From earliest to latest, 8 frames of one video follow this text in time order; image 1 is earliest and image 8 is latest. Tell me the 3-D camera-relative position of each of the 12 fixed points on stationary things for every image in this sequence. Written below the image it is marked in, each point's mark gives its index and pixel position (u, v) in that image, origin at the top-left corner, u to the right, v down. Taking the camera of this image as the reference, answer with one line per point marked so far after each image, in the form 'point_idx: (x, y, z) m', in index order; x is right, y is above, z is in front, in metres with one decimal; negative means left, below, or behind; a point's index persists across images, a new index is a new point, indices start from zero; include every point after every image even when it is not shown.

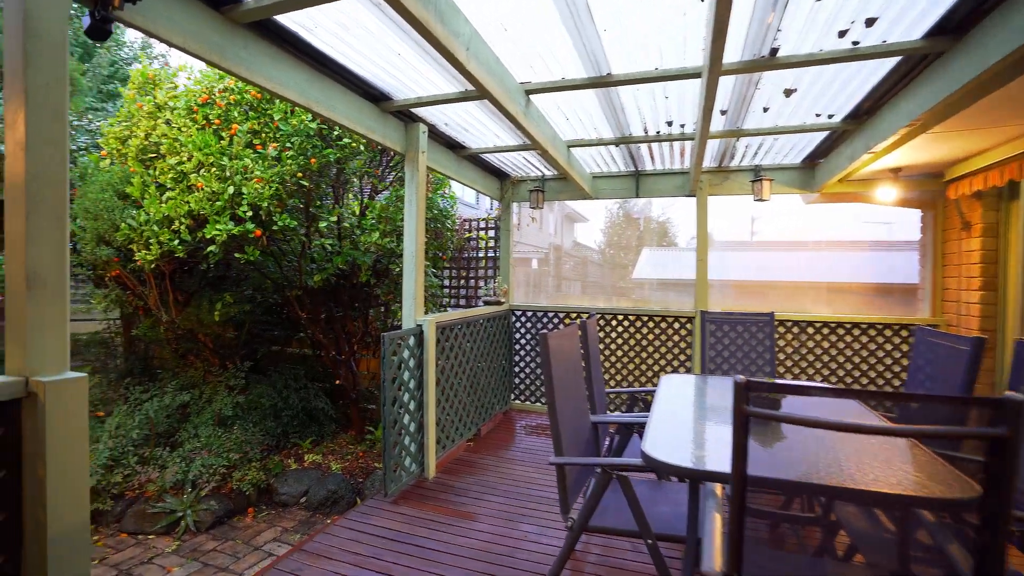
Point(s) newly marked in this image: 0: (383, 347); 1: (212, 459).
0: (-0.7, -0.3, +2.7) m
1: (-2.1, -1.2, +3.4) m
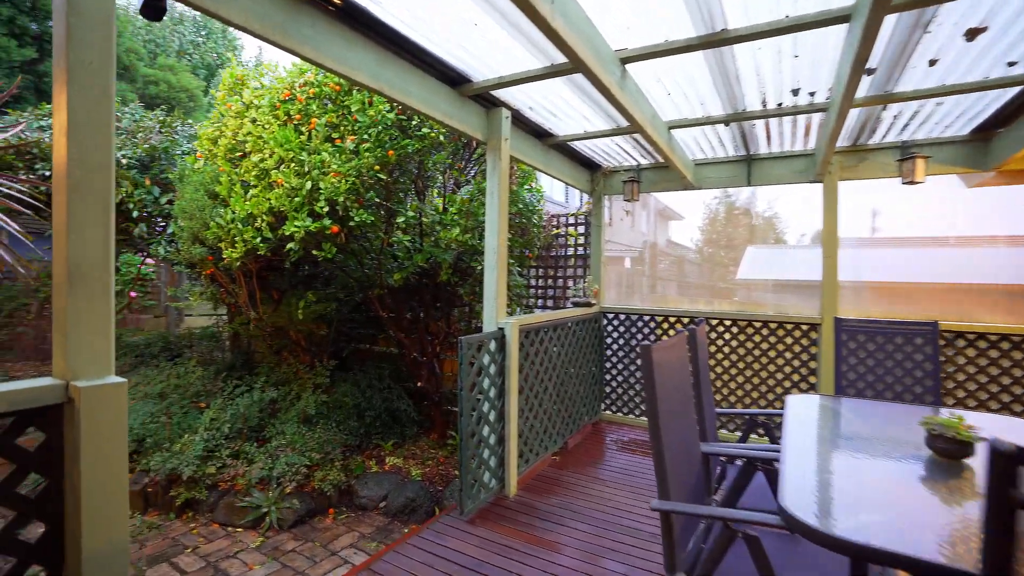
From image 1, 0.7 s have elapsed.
0: (-0.3, -0.3, +2.5) m
1: (-1.5, -1.2, +3.4) m
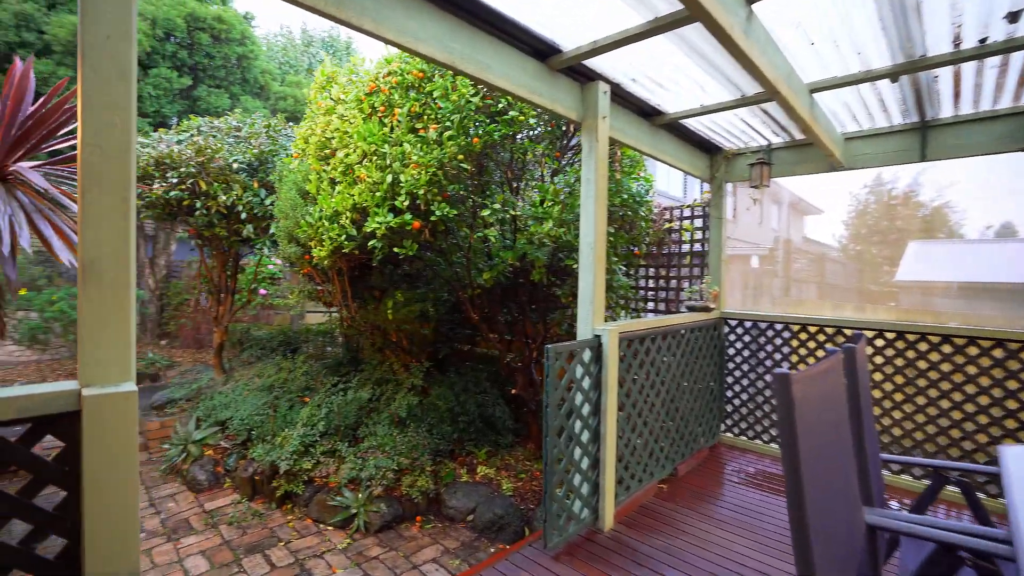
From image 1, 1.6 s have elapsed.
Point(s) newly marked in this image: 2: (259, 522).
0: (+0.1, -0.3, +2.2) m
1: (-0.9, -1.2, +3.4) m
2: (-1.6, -1.5, +3.2) m
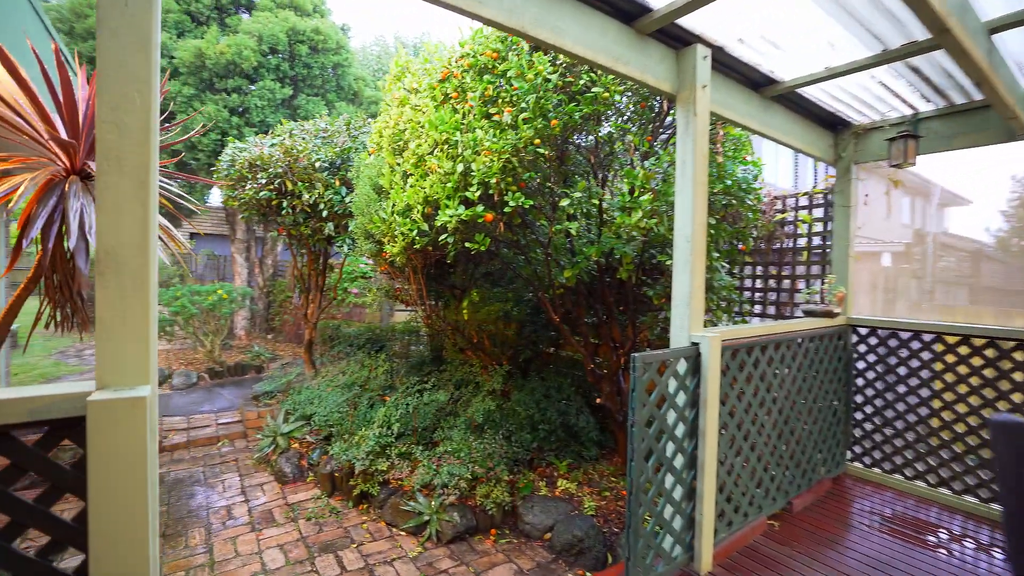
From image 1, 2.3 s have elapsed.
0: (+0.4, -0.3, +1.9) m
1: (-0.4, -1.2, +3.2) m
2: (-1.1, -1.5, +3.2) m
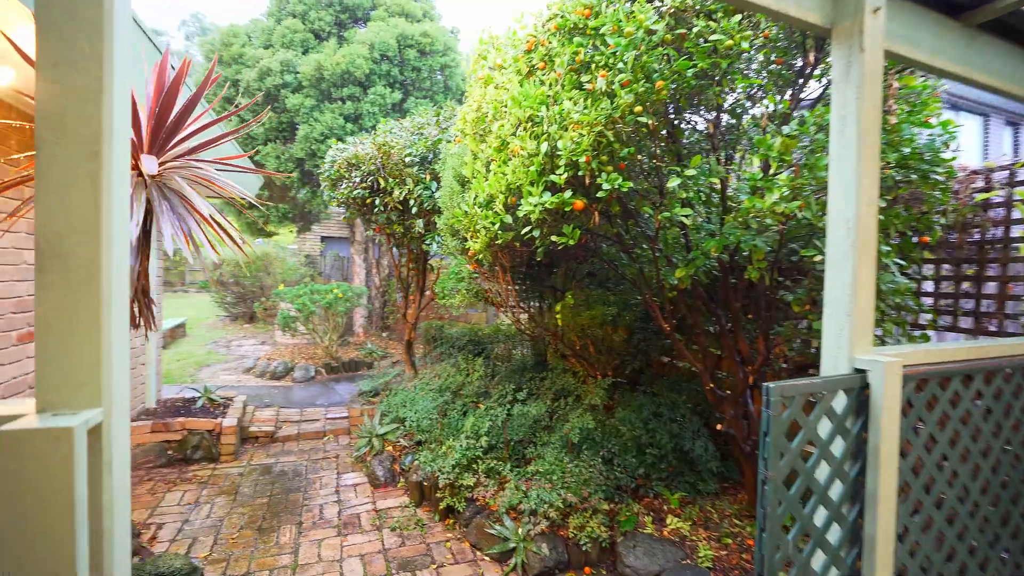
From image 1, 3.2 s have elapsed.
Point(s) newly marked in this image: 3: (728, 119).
0: (+0.7, -0.3, +1.3) m
1: (+0.2, -1.2, +2.8) m
2: (-0.6, -1.5, +3.0) m
3: (+1.0, +0.8, +2.2) m
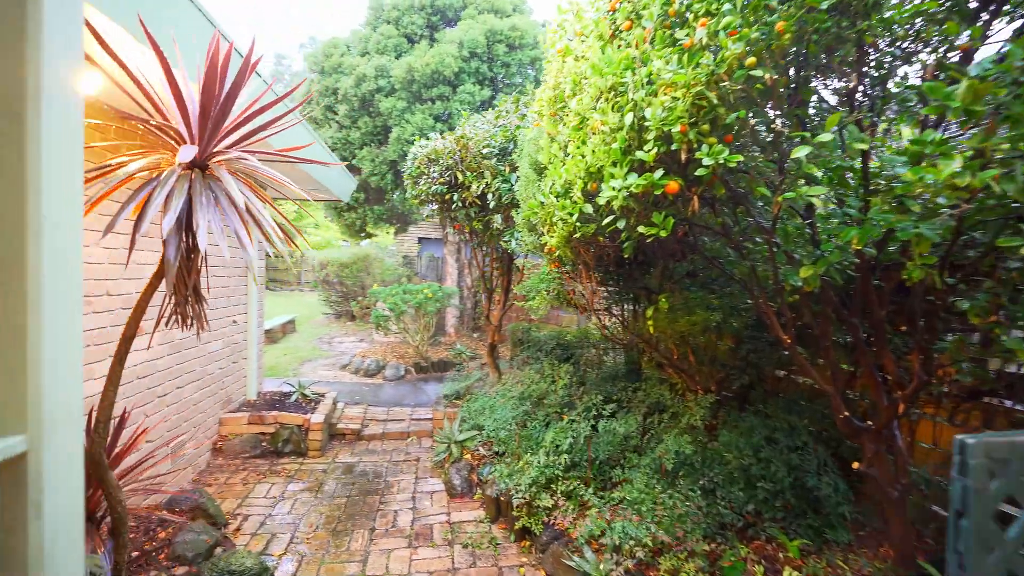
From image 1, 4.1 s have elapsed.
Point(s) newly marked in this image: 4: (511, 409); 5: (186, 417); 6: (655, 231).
0: (+0.8, -0.3, +0.9) m
1: (+0.6, -1.2, +2.5) m
2: (-0.1, -1.5, +2.8) m
3: (+1.3, +0.7, +1.7) m
4: (0.0, -0.9, +3.8) m
5: (-2.3, -0.9, +3.6) m
6: (+0.5, +0.2, +1.6) m
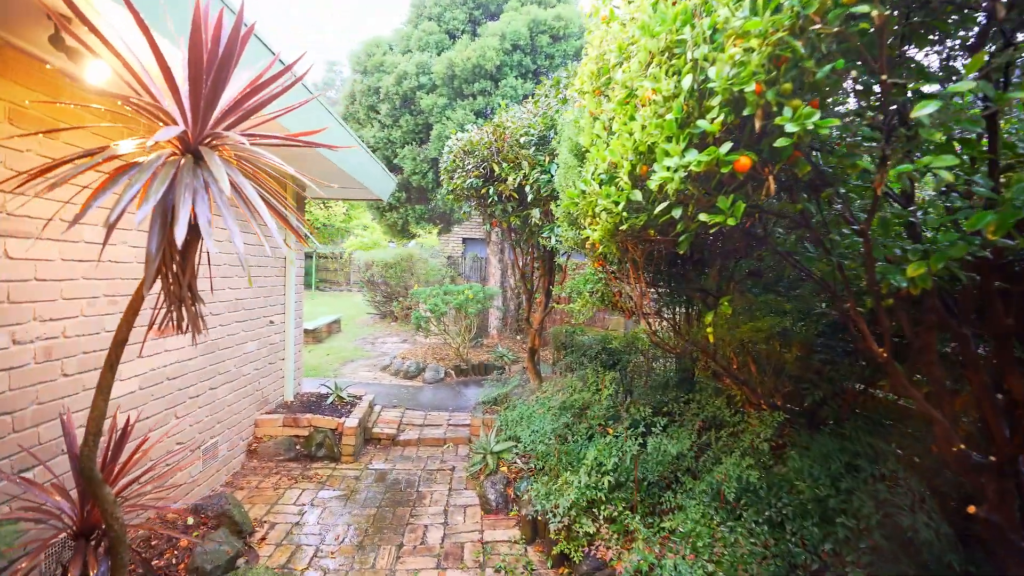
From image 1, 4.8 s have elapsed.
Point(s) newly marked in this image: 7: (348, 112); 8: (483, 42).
0: (+0.8, -0.3, +0.6) m
1: (+0.8, -1.2, +2.1) m
2: (+0.1, -1.5, +2.5) m
3: (+1.3, +0.7, +1.3) m
4: (+0.3, -0.9, +3.5) m
5: (-2.1, -0.9, +3.5) m
6: (+0.6, +0.2, +1.3) m
7: (-2.4, +2.6, +7.2) m
8: (-0.4, +3.1, +6.1) m
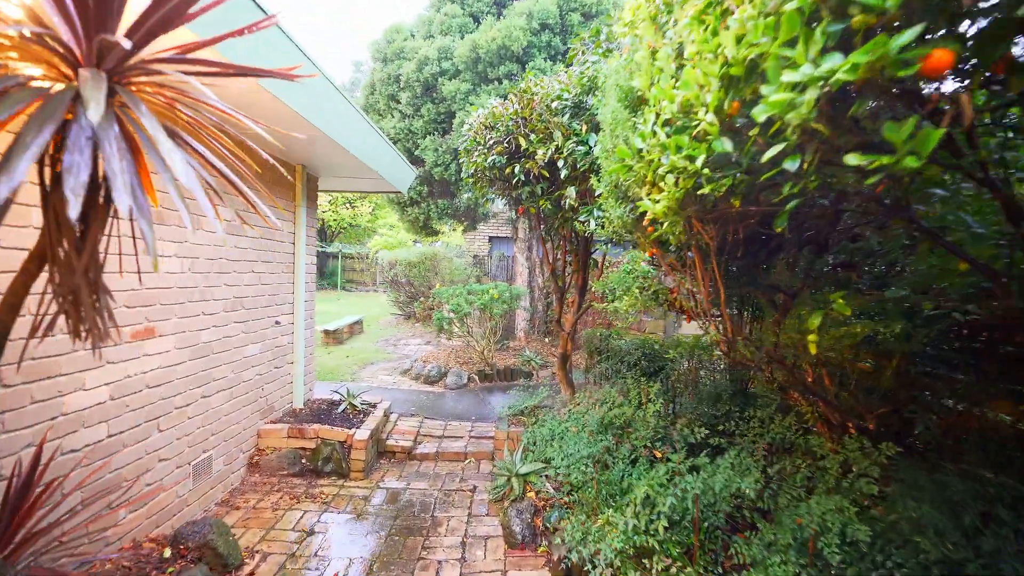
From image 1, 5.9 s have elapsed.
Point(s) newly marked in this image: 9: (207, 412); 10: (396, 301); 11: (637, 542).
0: (+0.8, -0.3, +0.1) m
1: (+0.9, -1.2, +1.6) m
2: (+0.2, -1.5, +2.0) m
3: (+1.4, +0.8, +0.8) m
4: (+0.4, -0.9, +3.0) m
5: (-1.9, -0.9, +3.1) m
6: (+0.6, +0.2, +0.8) m
7: (-2.0, +2.6, +6.8) m
8: (0.0, +3.1, +5.7) m
9: (-1.9, -0.8, +3.1) m
10: (-2.3, -0.2, +9.7) m
11: (+0.6, -1.1, +2.2) m
